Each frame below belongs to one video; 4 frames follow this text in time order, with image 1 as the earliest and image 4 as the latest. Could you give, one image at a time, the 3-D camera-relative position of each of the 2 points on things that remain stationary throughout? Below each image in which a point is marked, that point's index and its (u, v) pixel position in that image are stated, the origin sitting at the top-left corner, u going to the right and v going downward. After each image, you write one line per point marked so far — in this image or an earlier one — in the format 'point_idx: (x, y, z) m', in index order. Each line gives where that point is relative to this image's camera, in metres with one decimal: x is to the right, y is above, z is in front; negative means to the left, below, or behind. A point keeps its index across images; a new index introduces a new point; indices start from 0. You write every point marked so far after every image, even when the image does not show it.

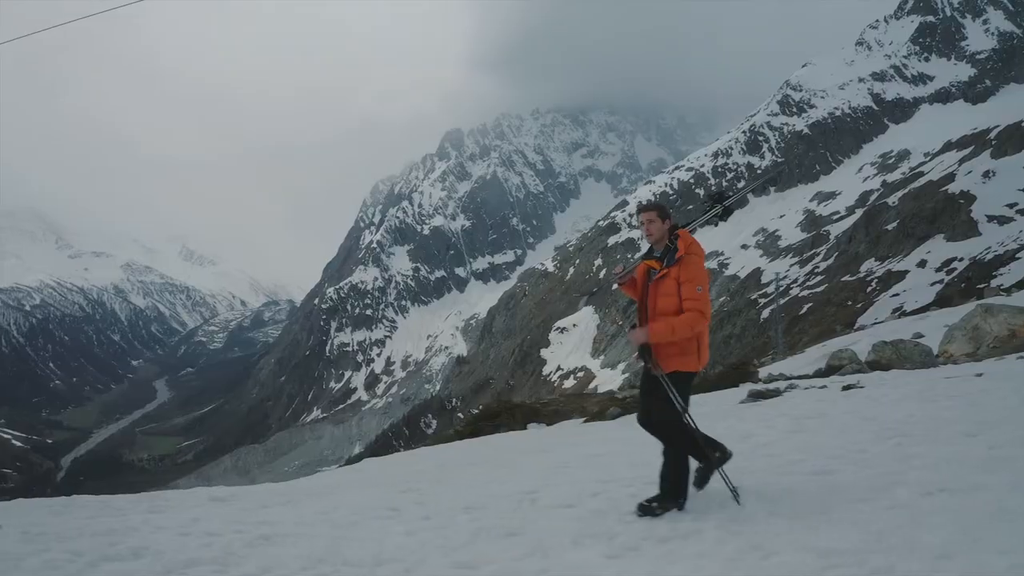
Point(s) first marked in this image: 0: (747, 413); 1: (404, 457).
0: (+6.4, -3.4, +16.6) m
1: (-3.7, -4.8, +17.0) m
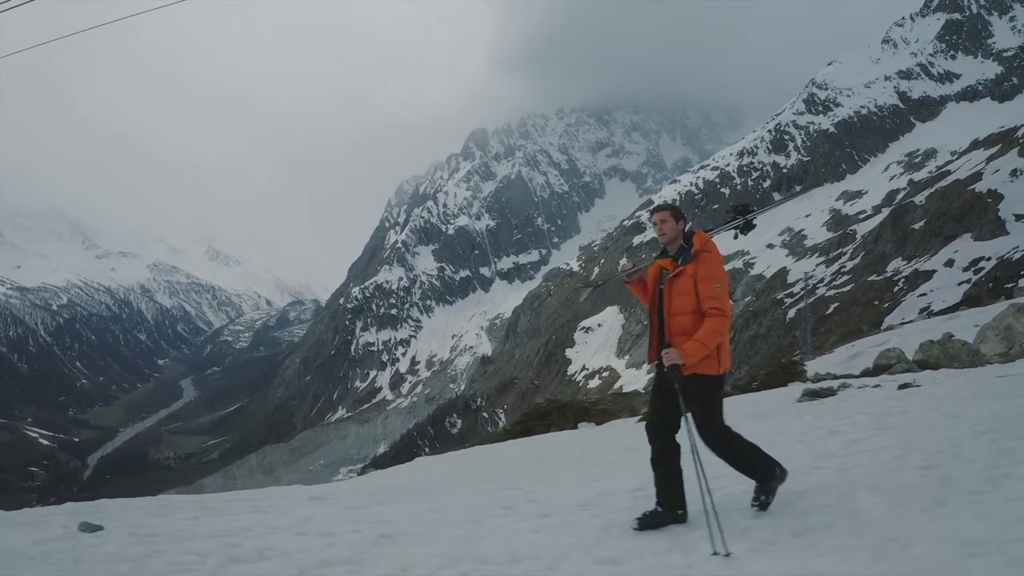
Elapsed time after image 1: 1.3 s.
0: (+8.4, -3.3, +16.6) m
1: (-1.7, -4.8, +17.2) m
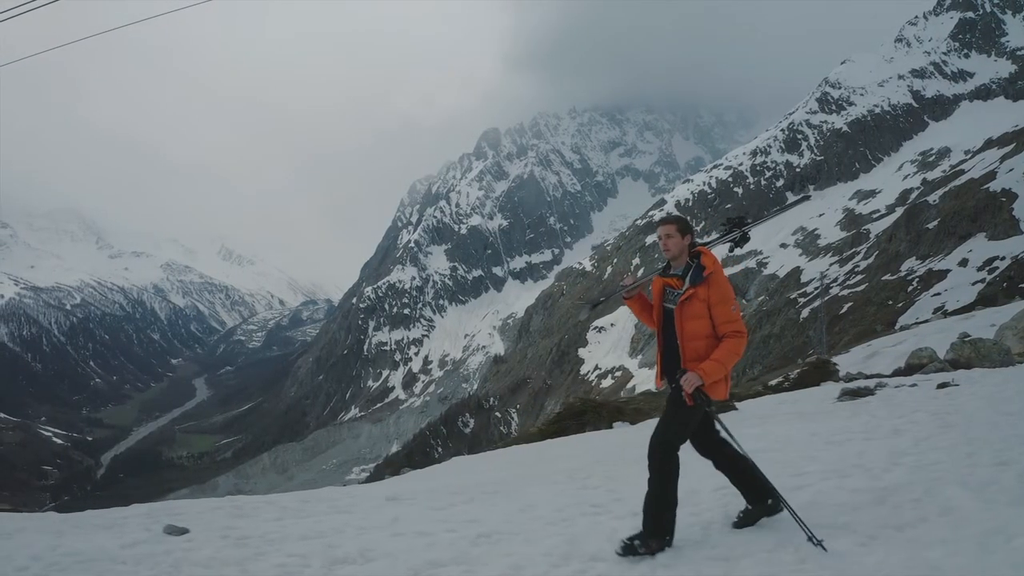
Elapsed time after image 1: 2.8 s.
0: (+9.7, -3.2, +16.6) m
1: (-0.4, -4.7, +17.2) m
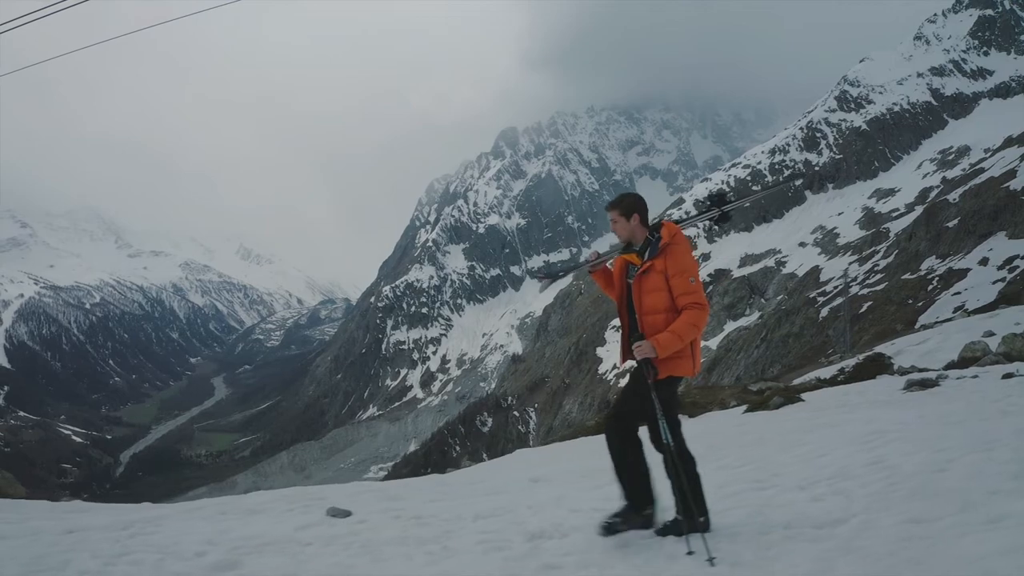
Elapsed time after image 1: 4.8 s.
0: (+11.8, -2.9, +16.4) m
1: (+1.7, -4.4, +17.0) m
